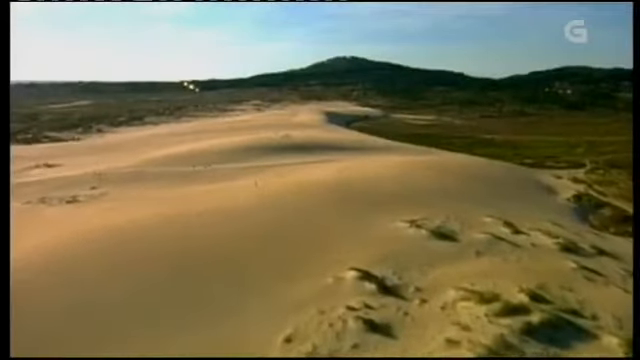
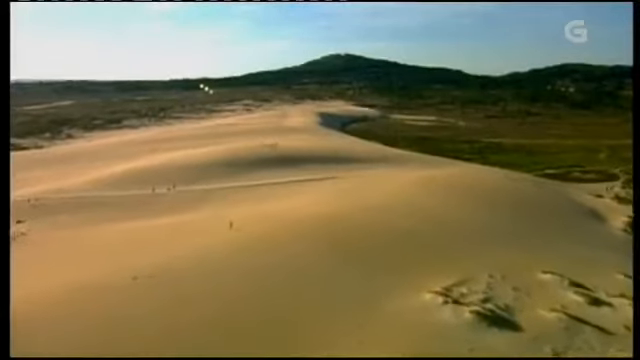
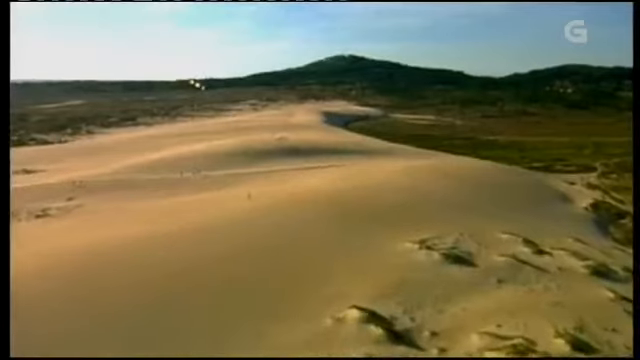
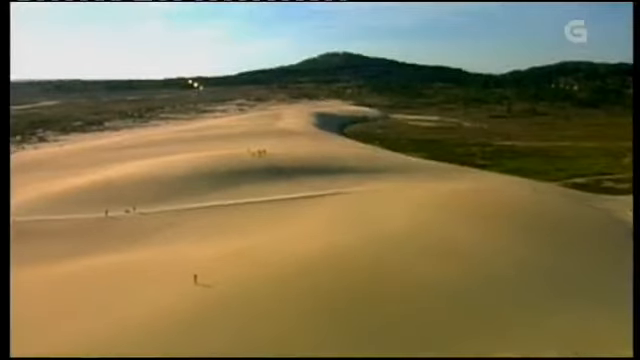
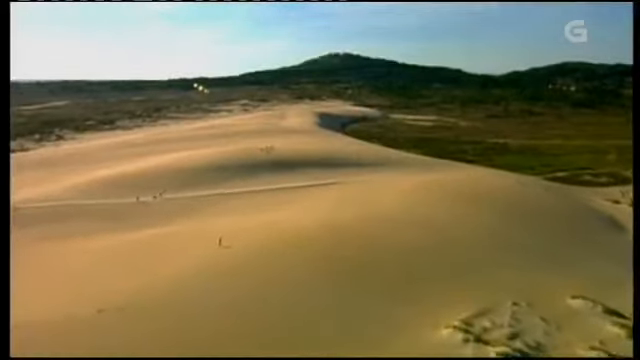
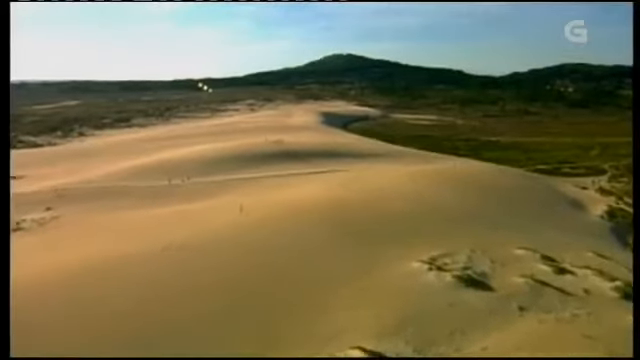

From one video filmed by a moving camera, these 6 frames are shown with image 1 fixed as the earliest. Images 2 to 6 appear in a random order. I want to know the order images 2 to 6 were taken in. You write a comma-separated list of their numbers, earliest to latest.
3, 6, 2, 5, 4
